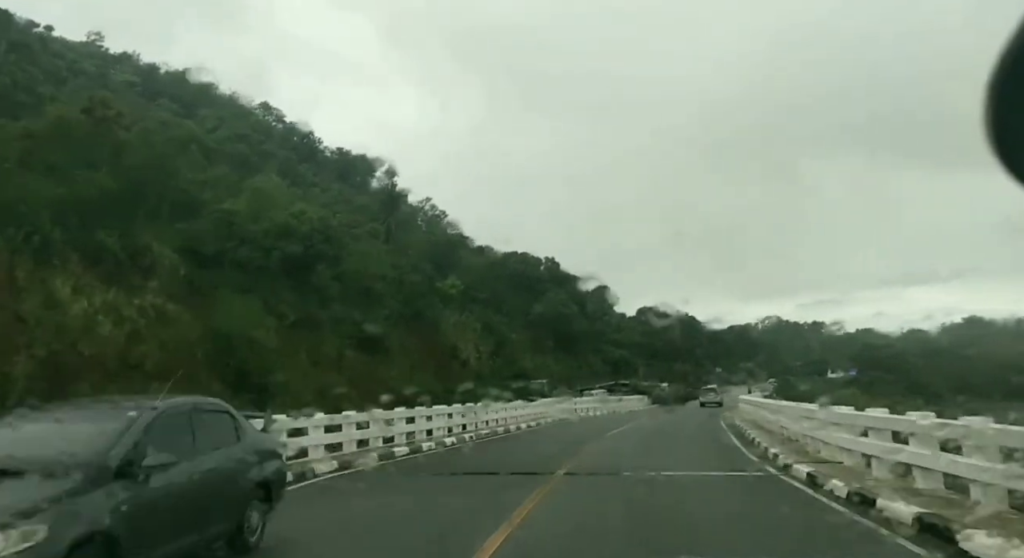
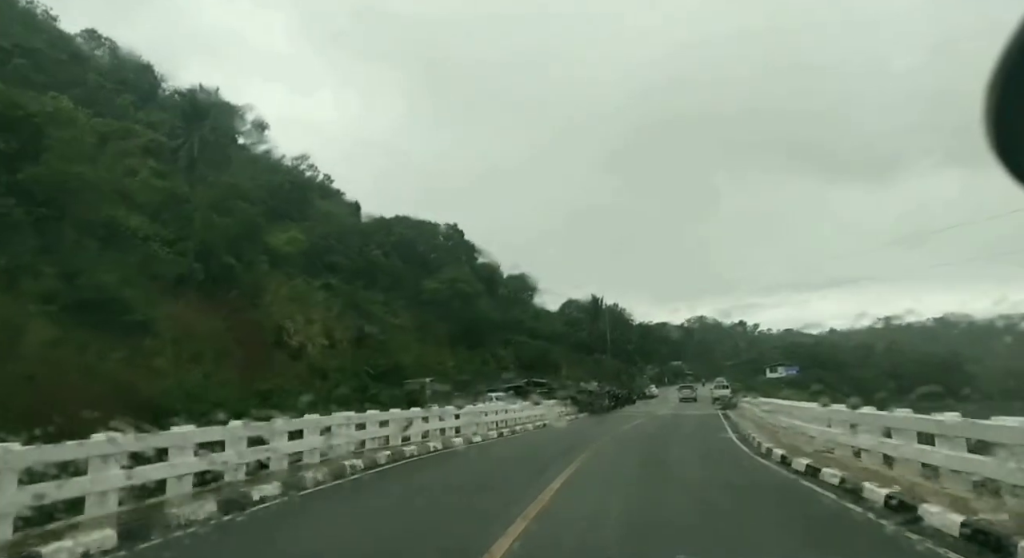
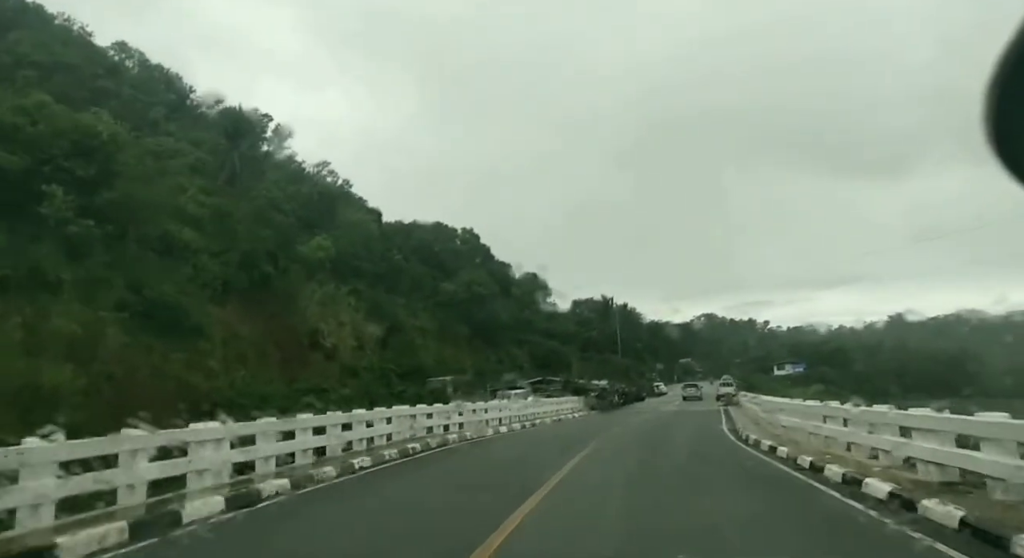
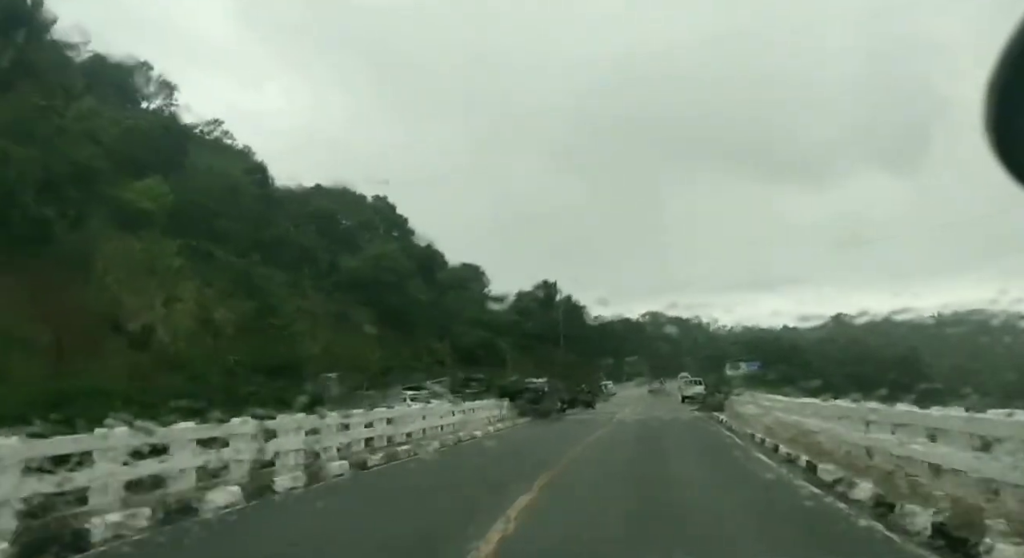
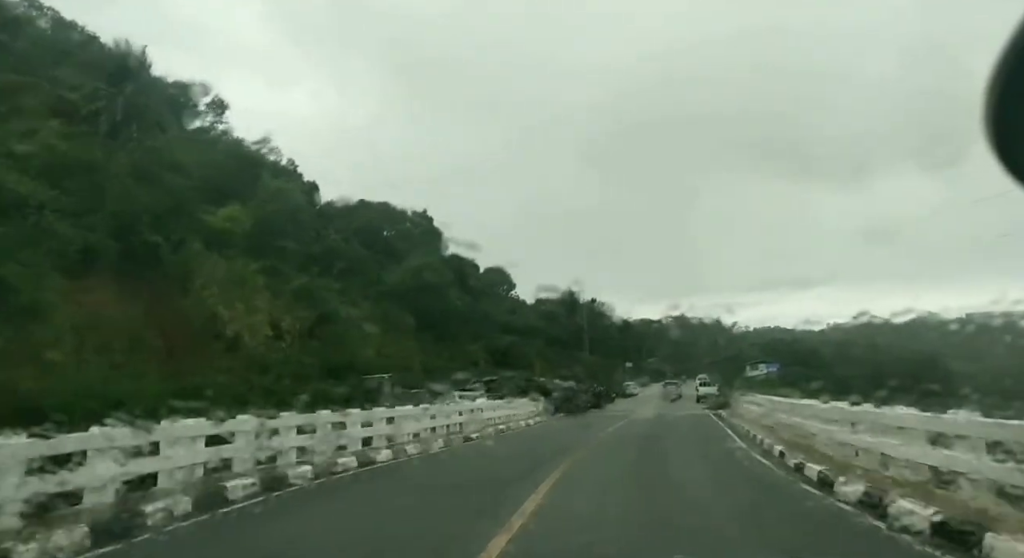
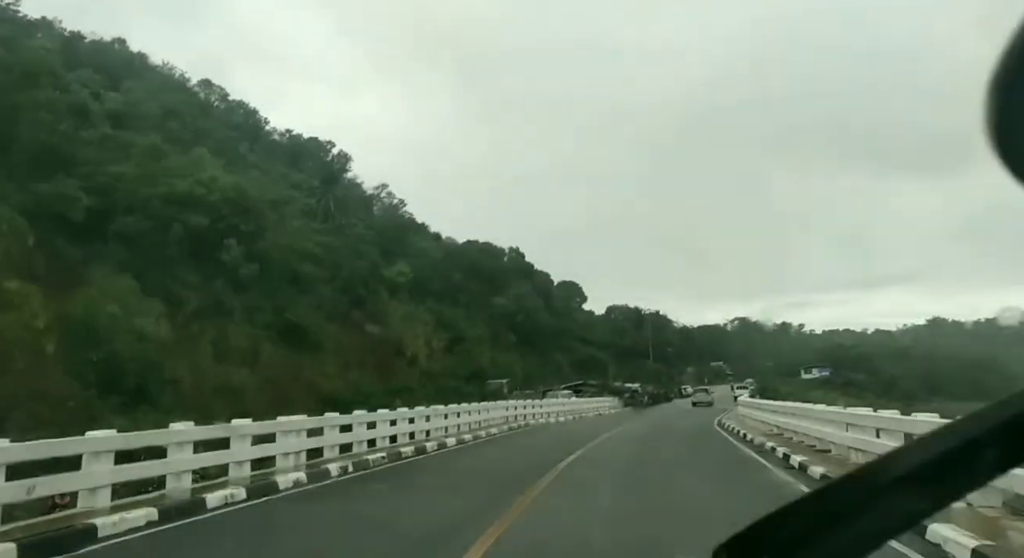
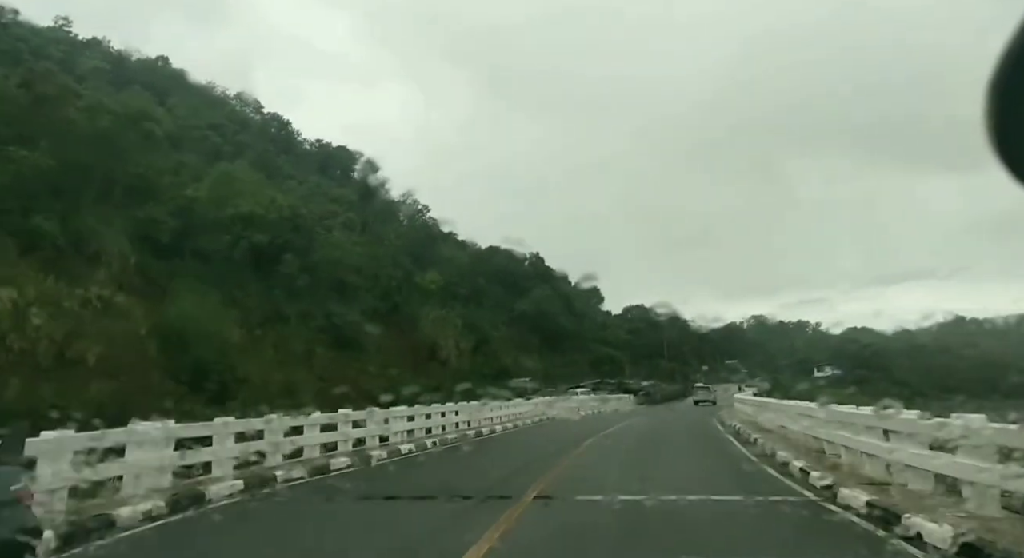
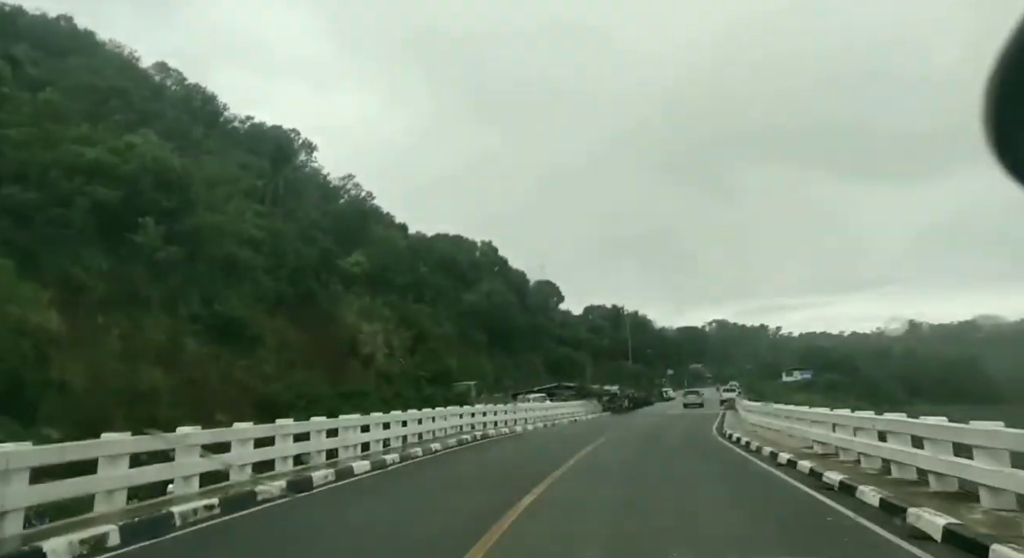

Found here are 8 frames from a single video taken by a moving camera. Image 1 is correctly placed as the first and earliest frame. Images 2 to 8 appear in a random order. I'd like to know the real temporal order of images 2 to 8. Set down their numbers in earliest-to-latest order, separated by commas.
7, 6, 8, 3, 2, 5, 4
